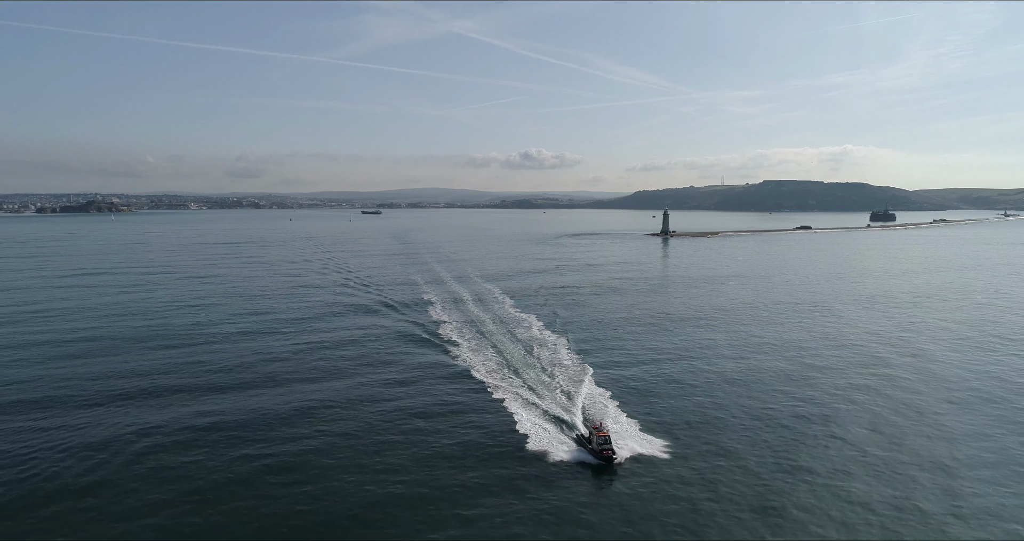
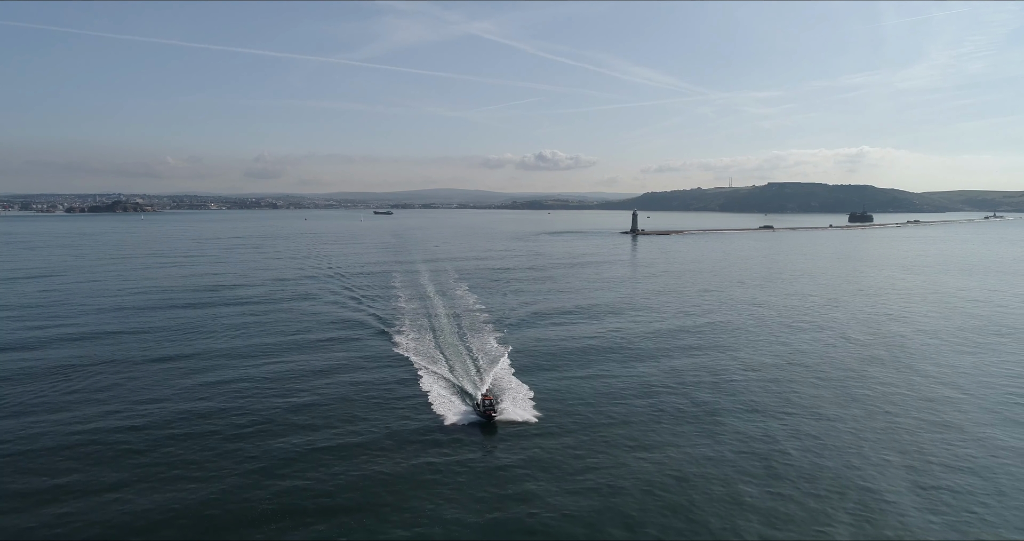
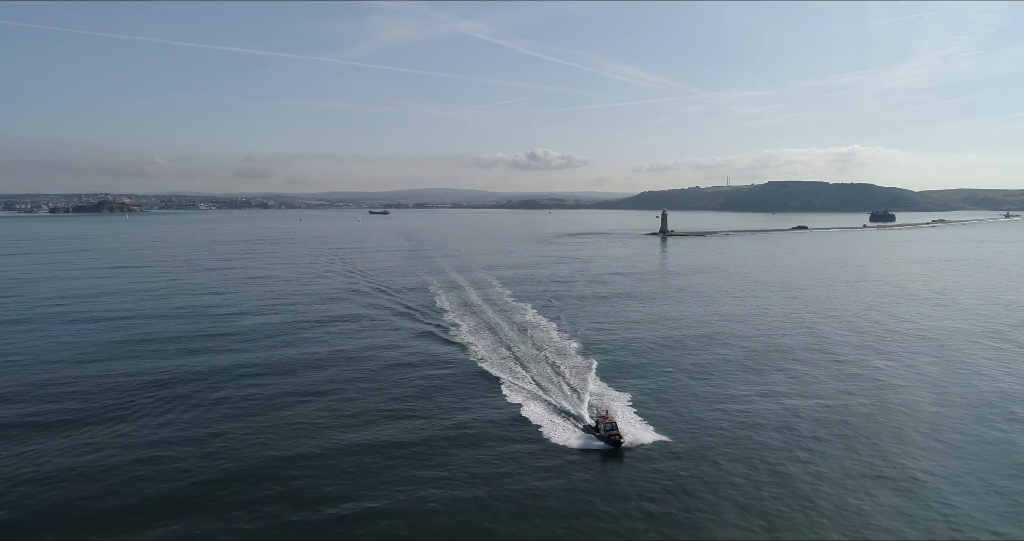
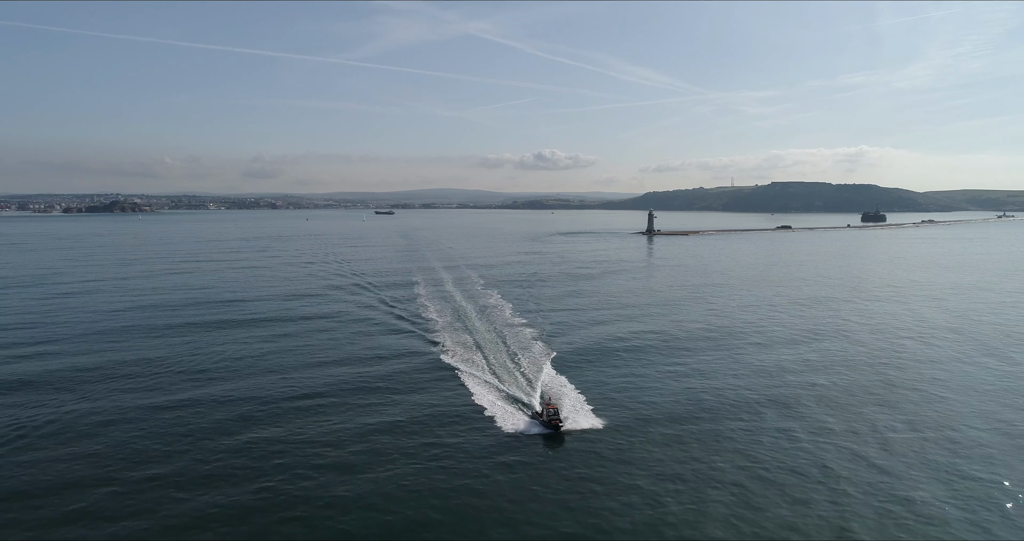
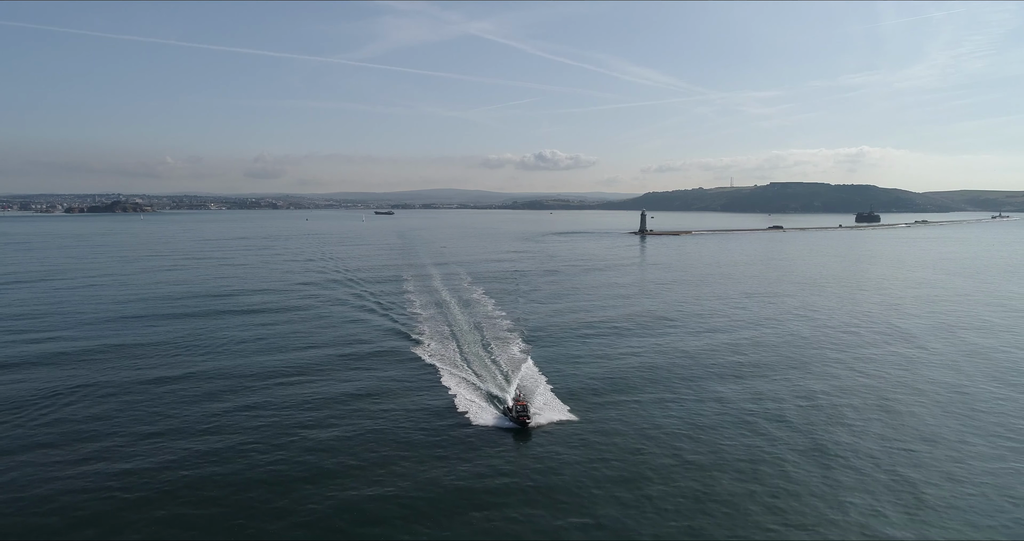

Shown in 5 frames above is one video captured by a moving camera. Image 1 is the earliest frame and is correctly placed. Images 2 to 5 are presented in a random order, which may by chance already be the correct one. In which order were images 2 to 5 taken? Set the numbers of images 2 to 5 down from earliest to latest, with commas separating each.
3, 4, 5, 2
